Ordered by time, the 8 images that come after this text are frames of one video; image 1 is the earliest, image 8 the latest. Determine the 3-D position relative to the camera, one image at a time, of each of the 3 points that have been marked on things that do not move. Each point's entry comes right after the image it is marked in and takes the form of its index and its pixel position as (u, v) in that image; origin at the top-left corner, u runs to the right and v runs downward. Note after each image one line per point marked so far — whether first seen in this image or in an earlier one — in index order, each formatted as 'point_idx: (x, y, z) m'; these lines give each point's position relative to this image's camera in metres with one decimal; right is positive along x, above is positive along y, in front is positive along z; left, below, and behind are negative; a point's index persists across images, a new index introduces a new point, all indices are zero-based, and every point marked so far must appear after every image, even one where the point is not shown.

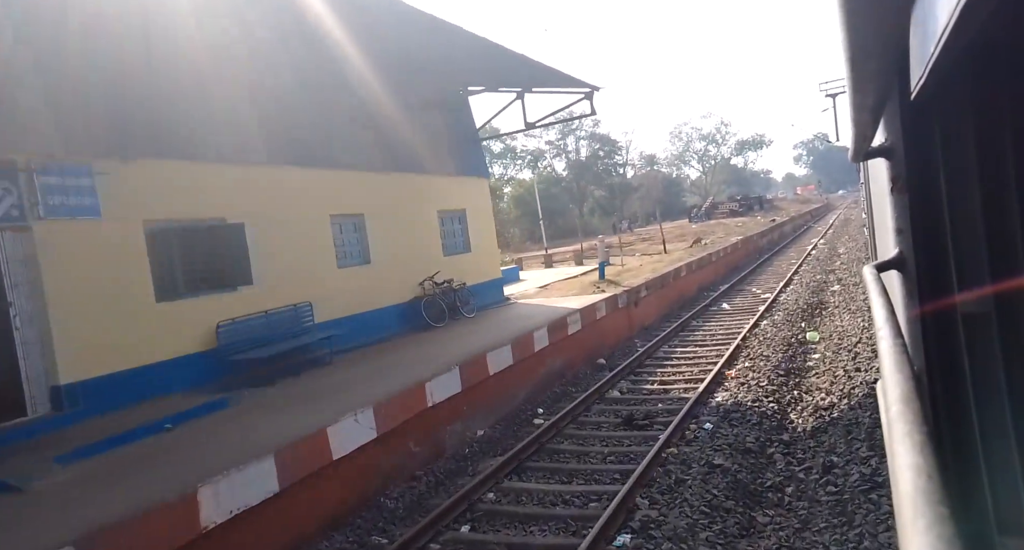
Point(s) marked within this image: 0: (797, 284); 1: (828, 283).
0: (+4.9, -0.3, +11.4) m
1: (+5.4, -0.2, +11.2) m
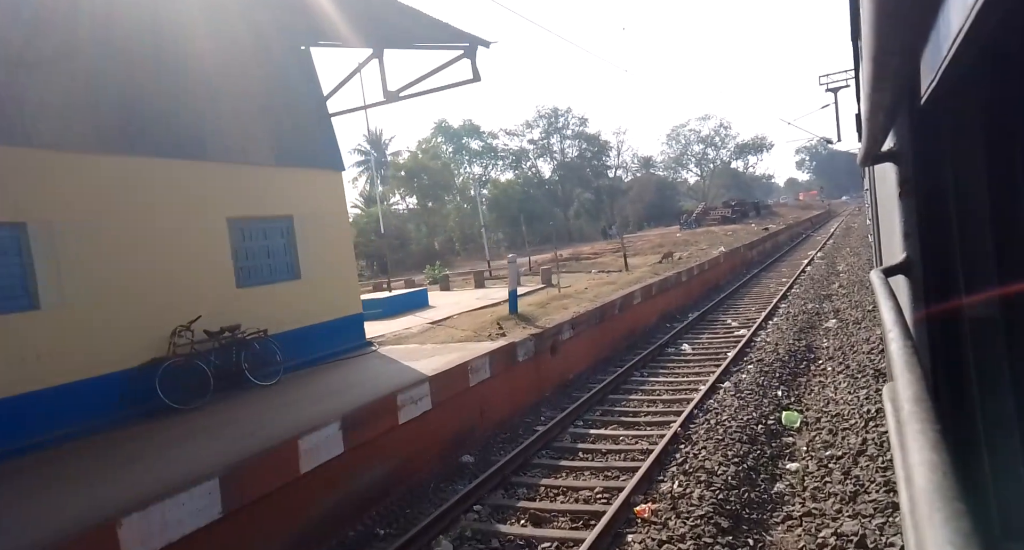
0: (+3.7, -0.6, +9.1) m
1: (+4.2, -0.6, +8.9) m
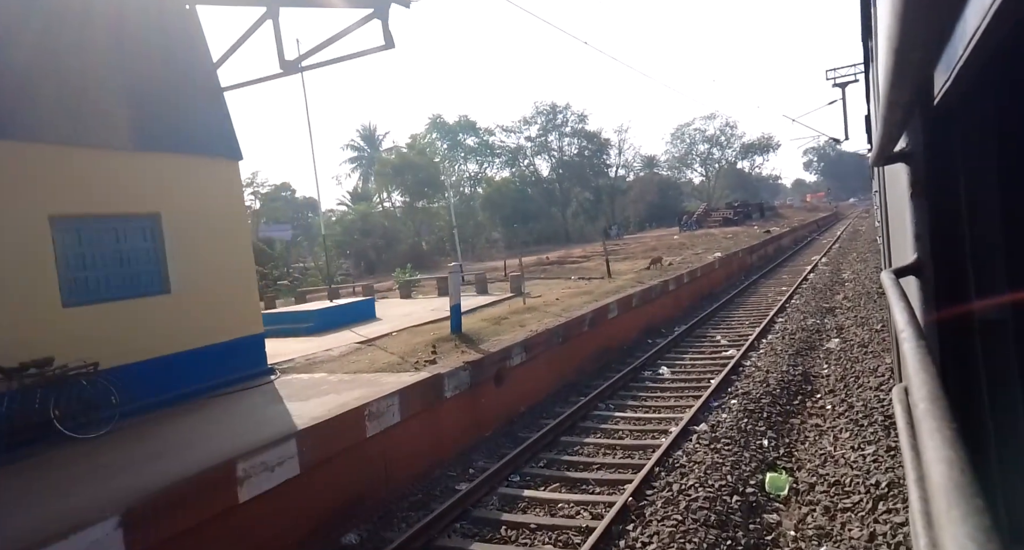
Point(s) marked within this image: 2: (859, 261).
0: (+3.2, -0.8, +8.1) m
1: (+3.7, -0.8, +7.9) m
2: (+8.6, +0.3, +16.3) m
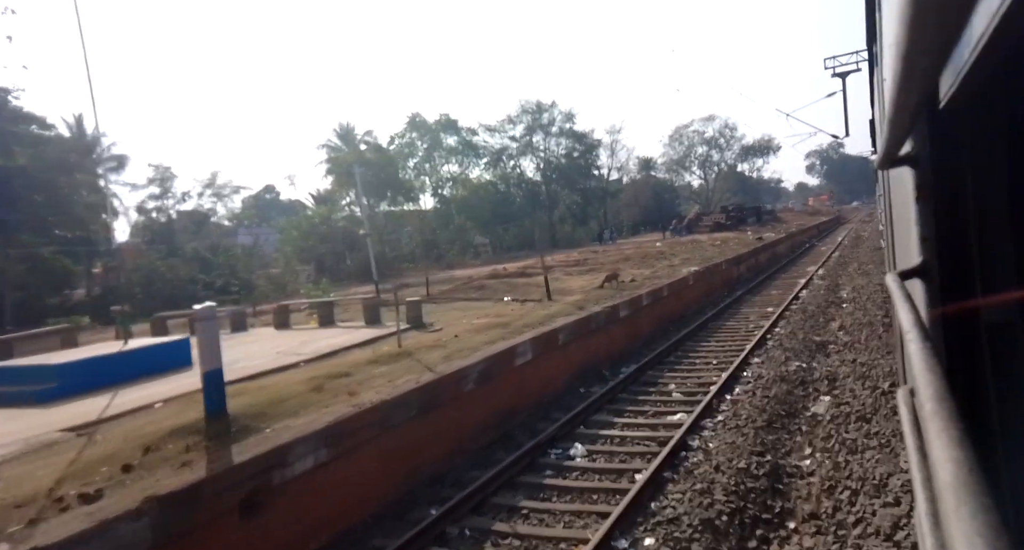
0: (+2.1, -1.1, +6.0) m
1: (+2.6, -1.1, +5.8) m
2: (+7.5, 0.0, +14.2) m
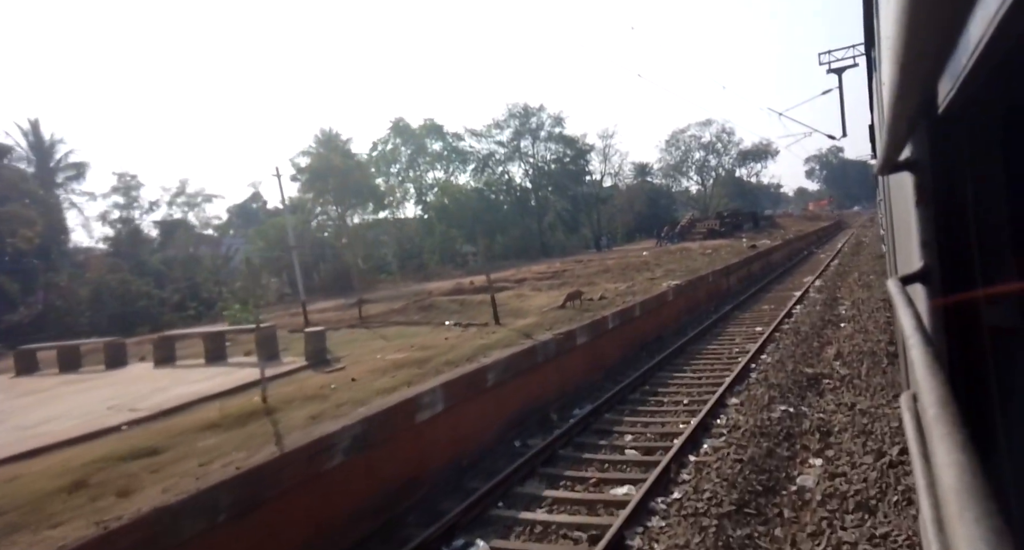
0: (+1.5, -1.3, +4.7) m
1: (+2.0, -1.2, +4.5) m
2: (+6.9, -0.2, +12.9) m
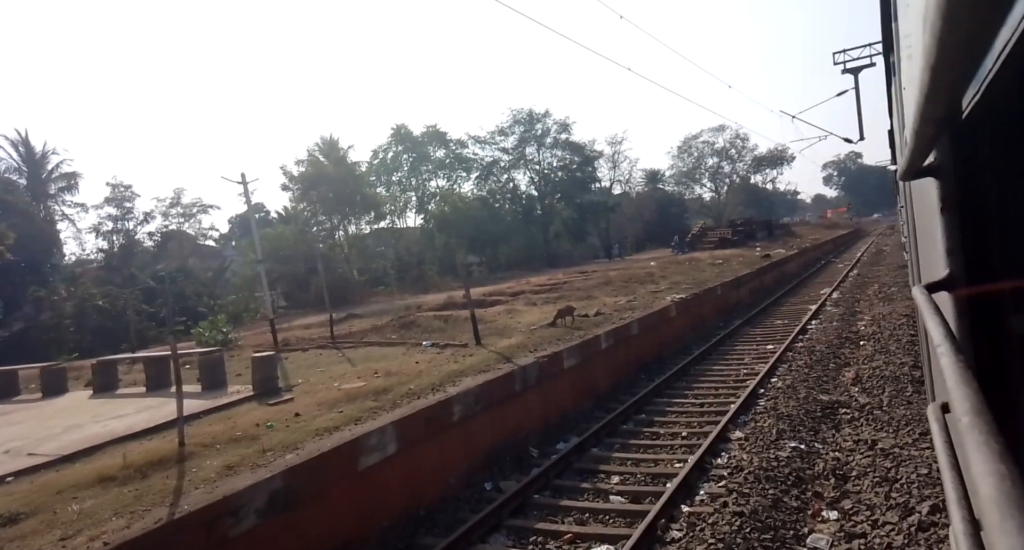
0: (+1.2, -1.4, +4.0) m
1: (+1.8, -1.4, +3.8) m
2: (+6.8, -0.5, +12.2) m
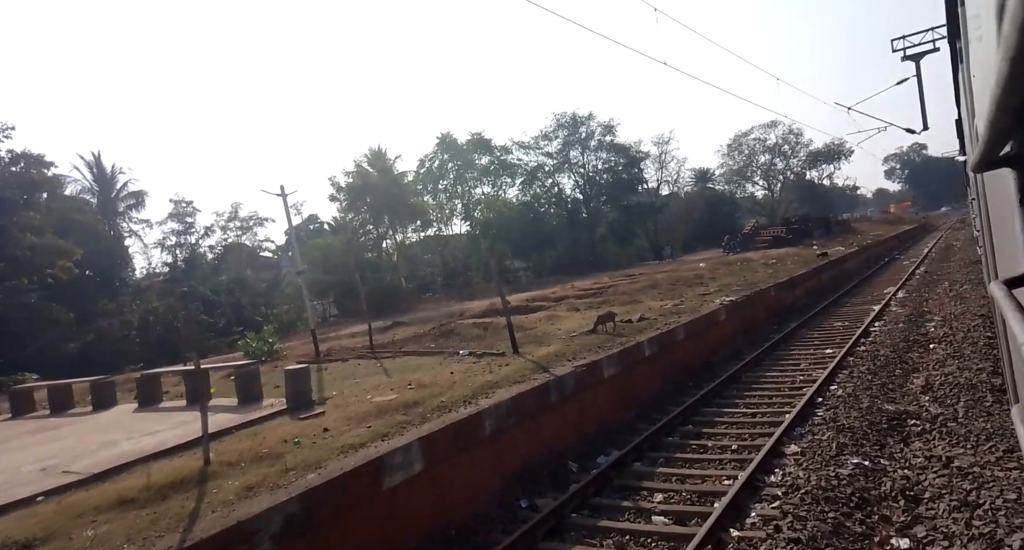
0: (+1.4, -1.4, +3.7) m
1: (+1.9, -1.4, +3.5) m
2: (+7.5, -0.4, +11.5) m
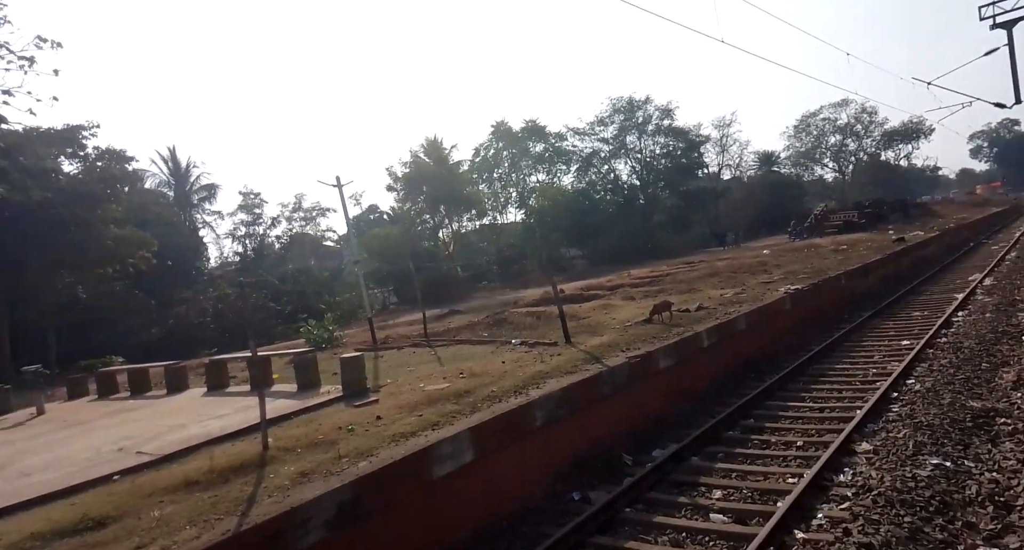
0: (+1.7, -1.3, +3.6) m
1: (+2.2, -1.3, +3.3) m
2: (+8.4, -0.2, +10.8) m
